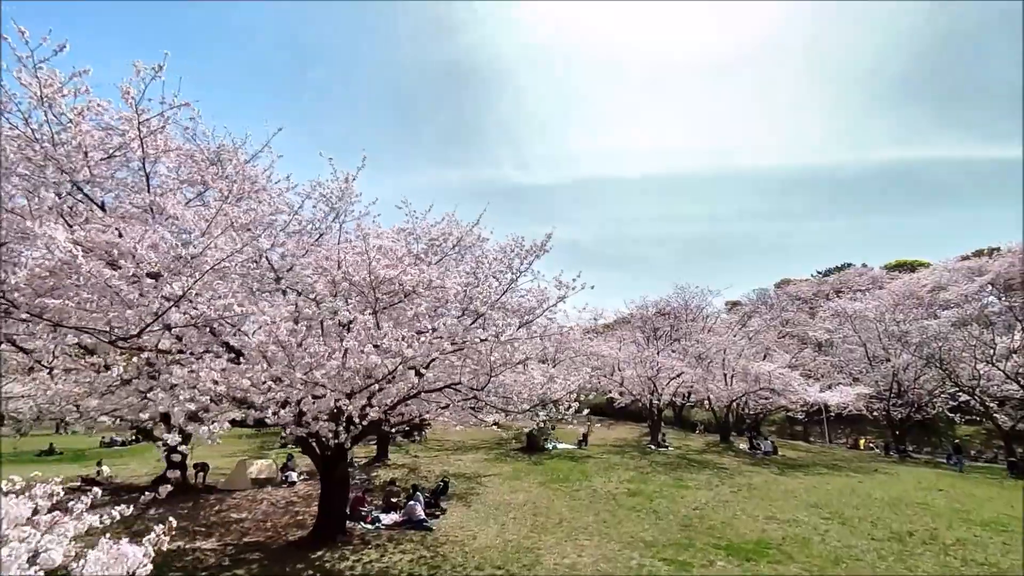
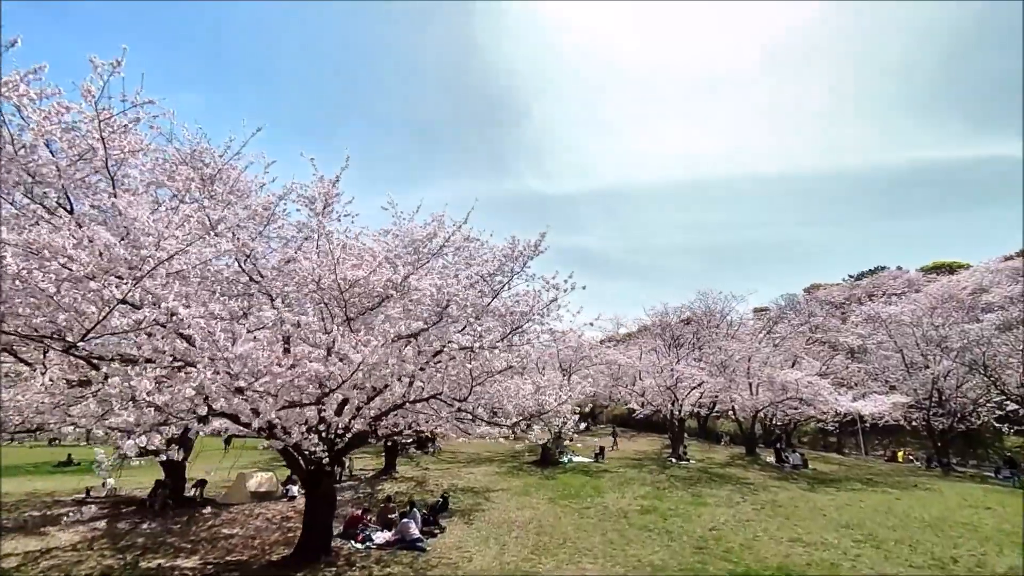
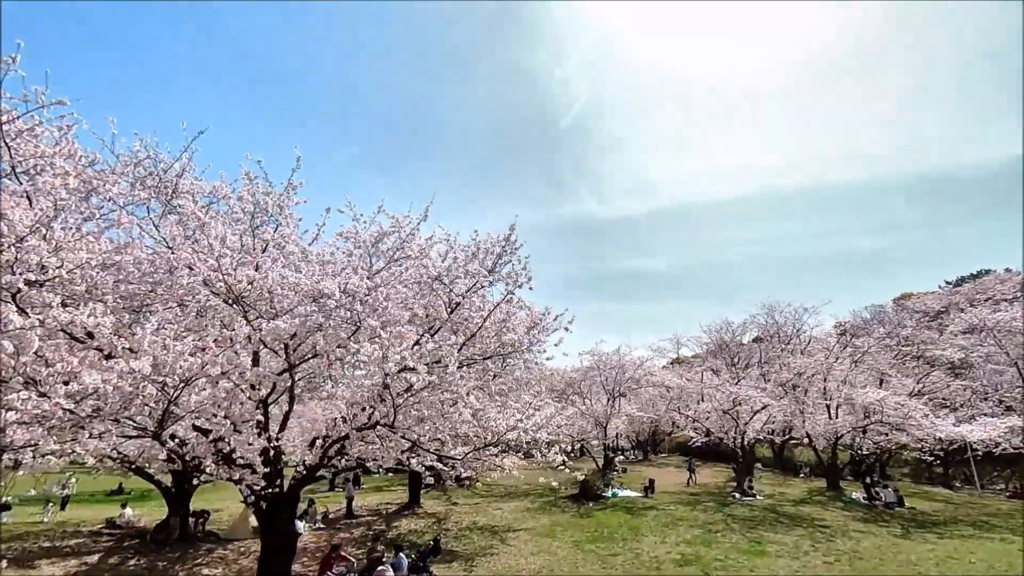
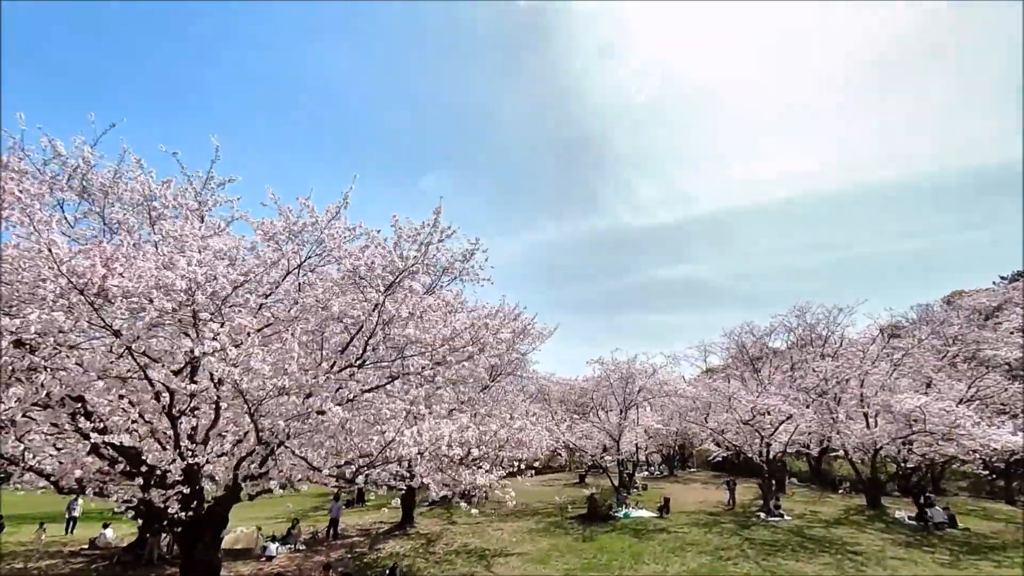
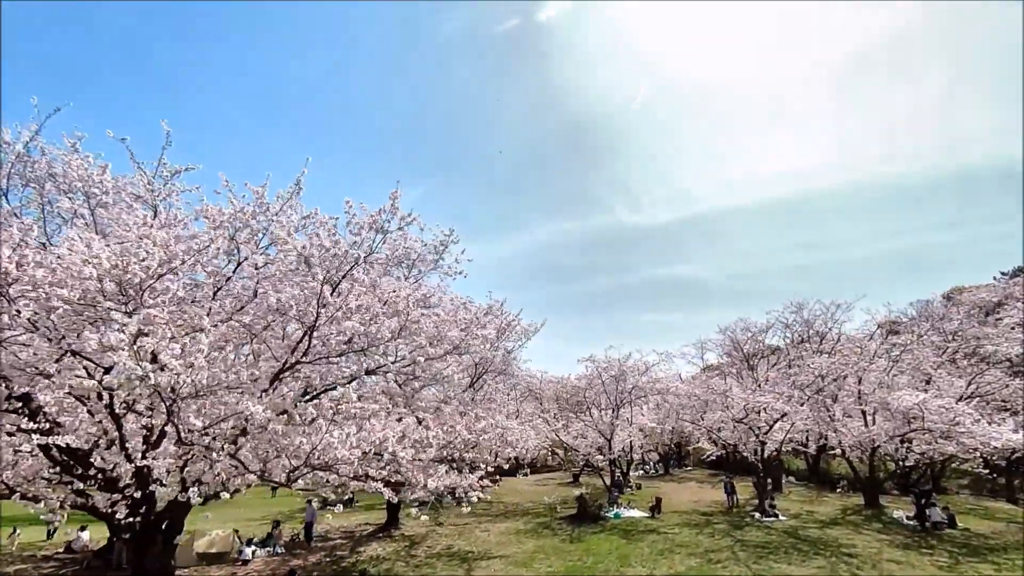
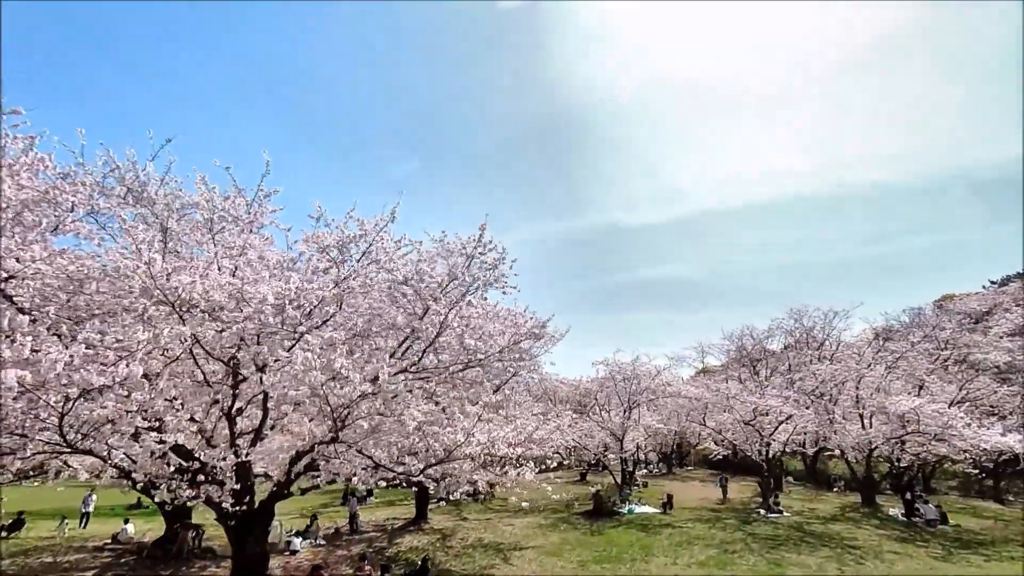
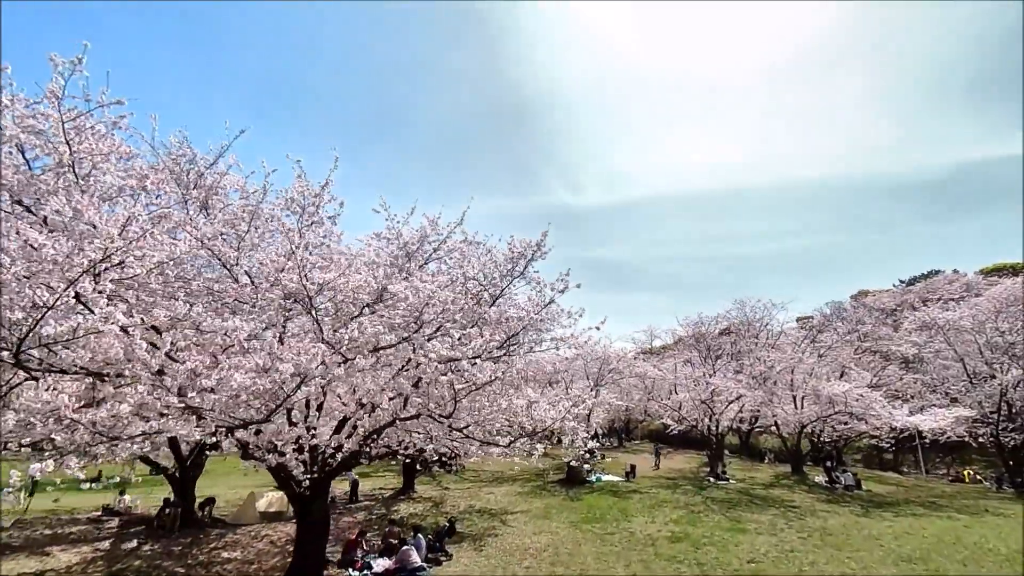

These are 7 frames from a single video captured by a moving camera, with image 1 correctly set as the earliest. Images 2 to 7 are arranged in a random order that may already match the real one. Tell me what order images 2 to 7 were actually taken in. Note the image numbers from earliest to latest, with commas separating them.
2, 7, 3, 6, 4, 5
